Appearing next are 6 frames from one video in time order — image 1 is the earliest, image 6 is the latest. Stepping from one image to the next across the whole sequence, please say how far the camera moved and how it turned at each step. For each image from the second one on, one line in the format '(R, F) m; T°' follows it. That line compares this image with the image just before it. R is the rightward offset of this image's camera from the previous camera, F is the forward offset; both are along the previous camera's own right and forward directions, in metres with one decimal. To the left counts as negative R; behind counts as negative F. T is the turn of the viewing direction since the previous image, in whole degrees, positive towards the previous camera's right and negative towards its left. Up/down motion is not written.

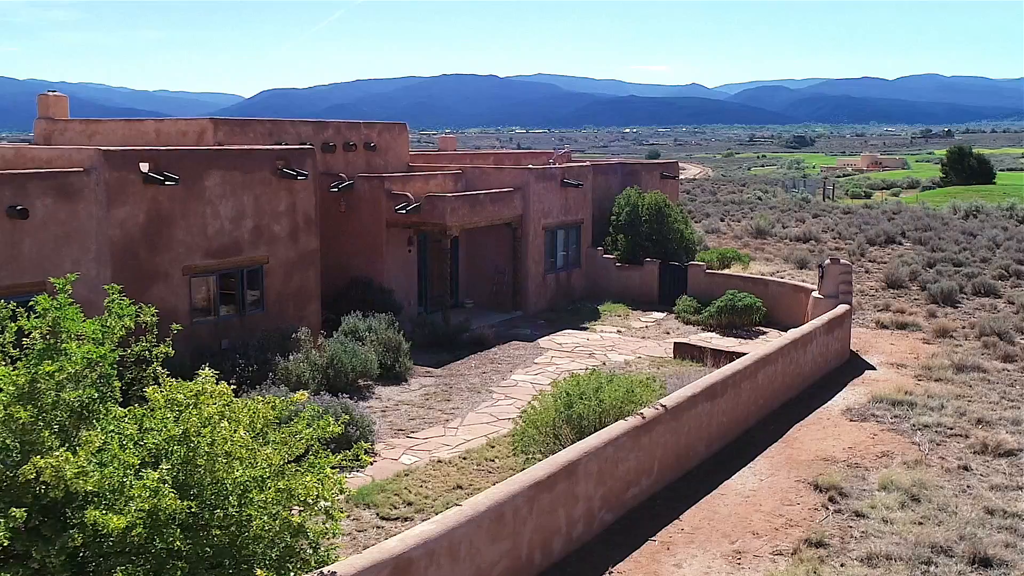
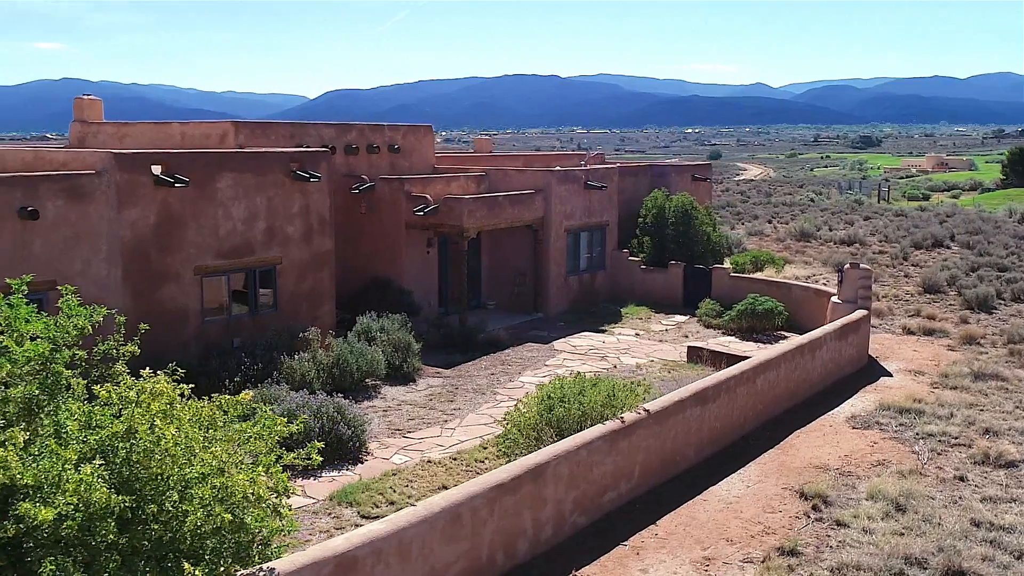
(+0.7, 0.0) m; -3°
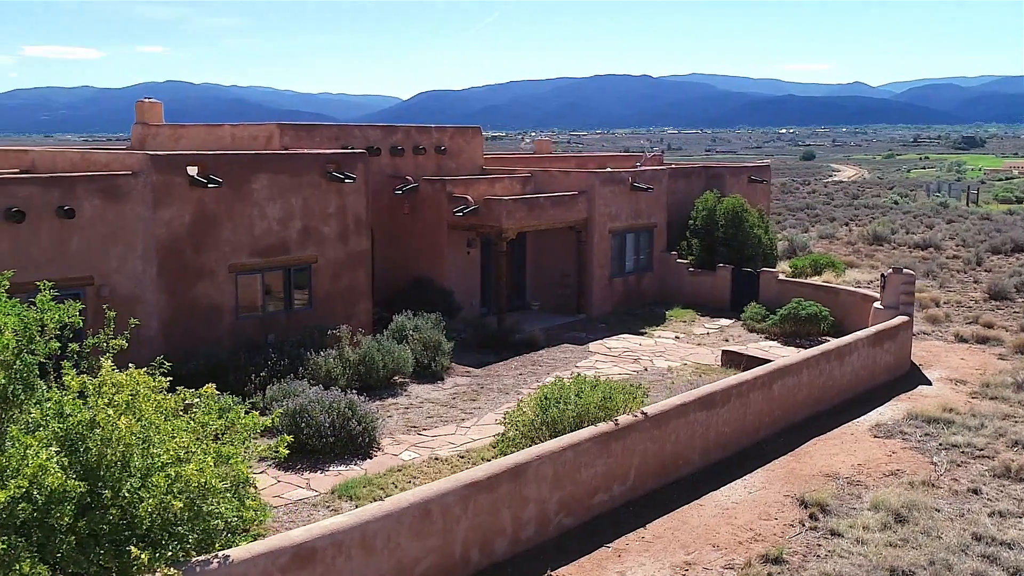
(+0.8, -0.1) m; -5°
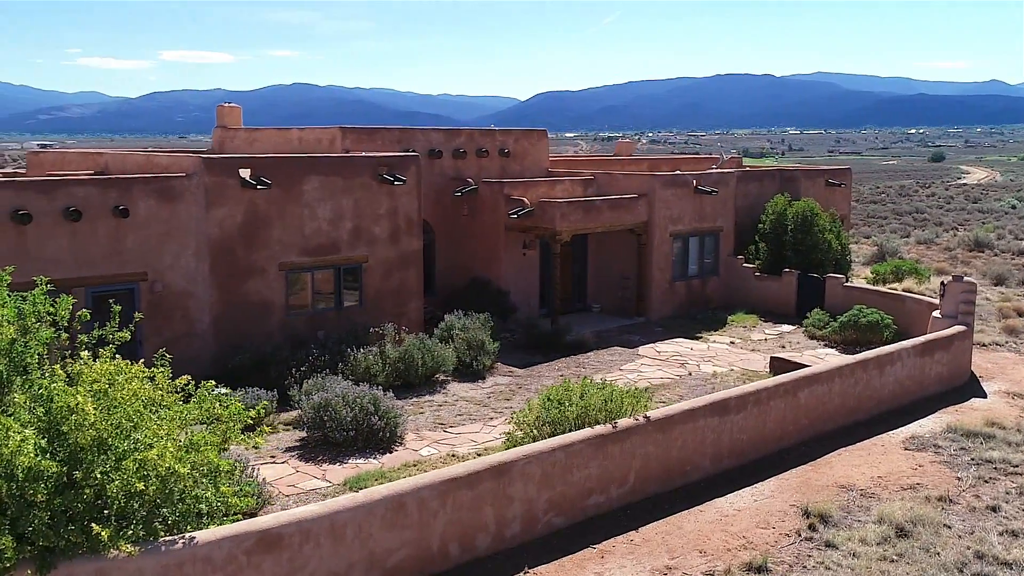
(+1.0, -0.1) m; -7°
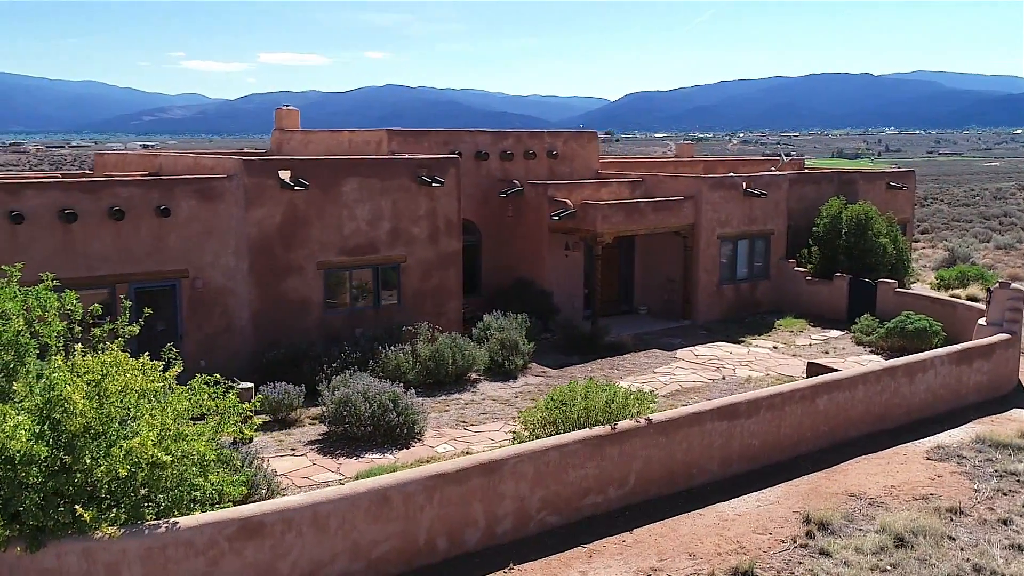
(+0.8, -0.1) m; -5°
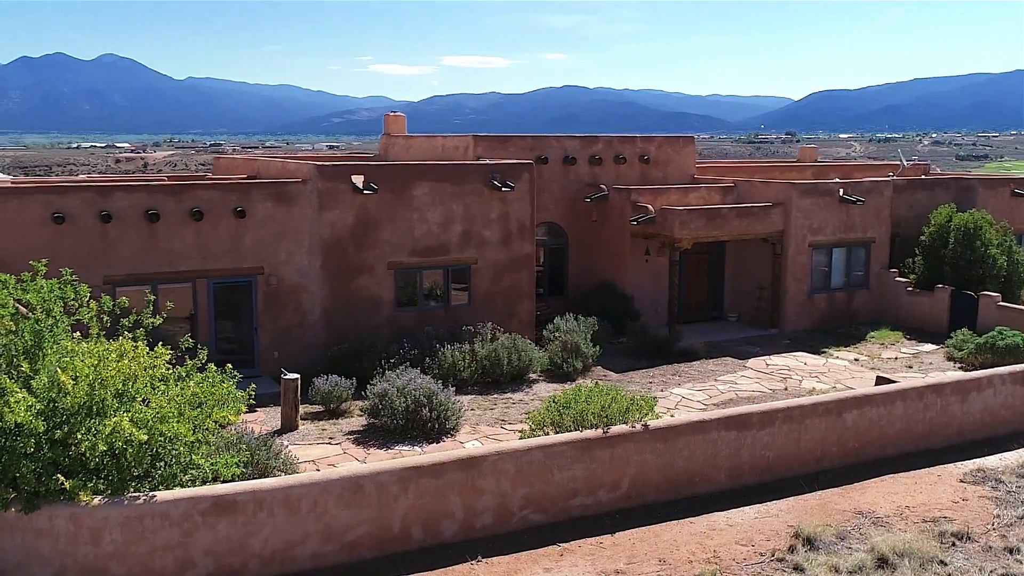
(+1.7, -0.2) m; -10°
